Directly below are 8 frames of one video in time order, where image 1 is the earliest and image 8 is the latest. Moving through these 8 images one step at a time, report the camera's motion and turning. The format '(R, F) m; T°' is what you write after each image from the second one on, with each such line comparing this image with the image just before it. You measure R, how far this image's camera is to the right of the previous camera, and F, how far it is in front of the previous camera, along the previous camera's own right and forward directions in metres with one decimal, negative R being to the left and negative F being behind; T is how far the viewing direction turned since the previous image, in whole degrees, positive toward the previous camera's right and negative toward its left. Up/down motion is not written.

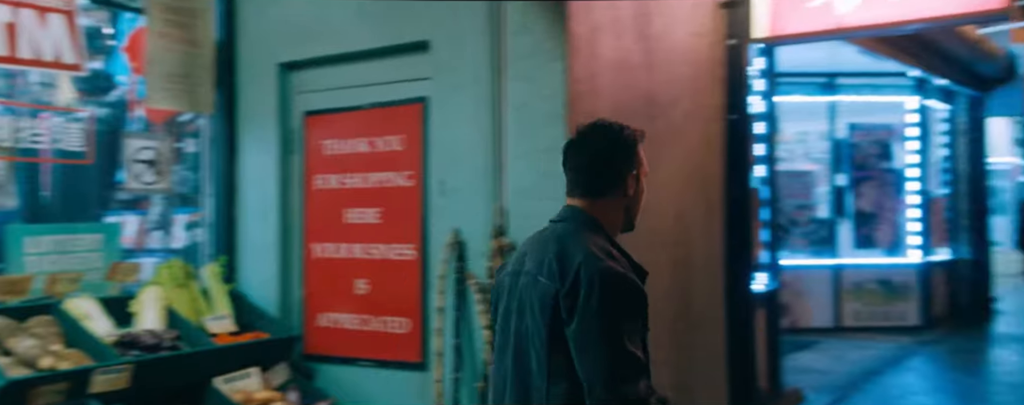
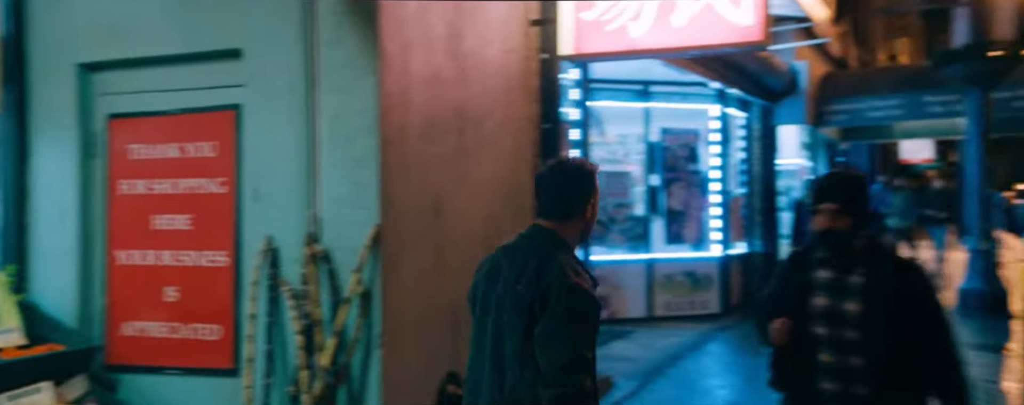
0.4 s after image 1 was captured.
(+0.2, -0.1) m; +10°
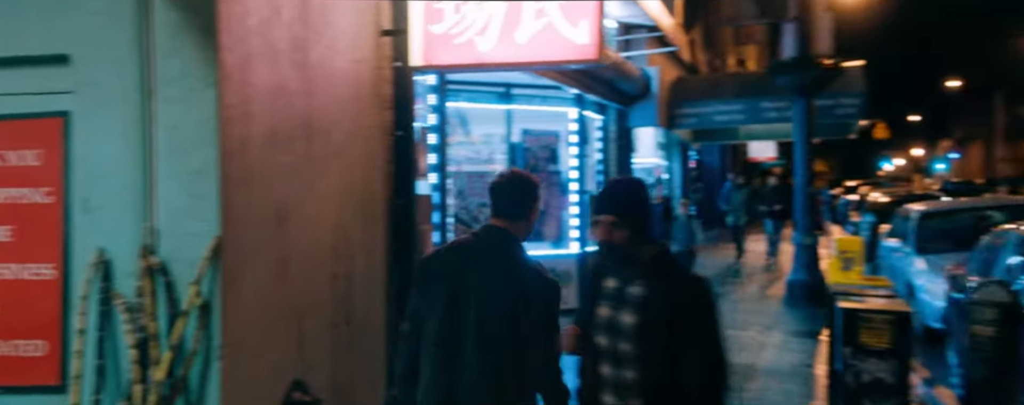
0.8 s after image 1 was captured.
(+0.1, -0.1) m; +9°
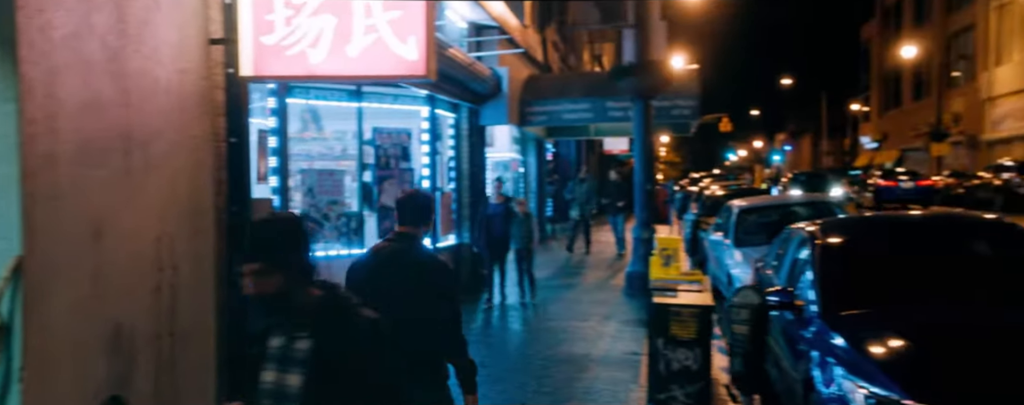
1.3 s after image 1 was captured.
(+0.2, -0.2) m; +9°
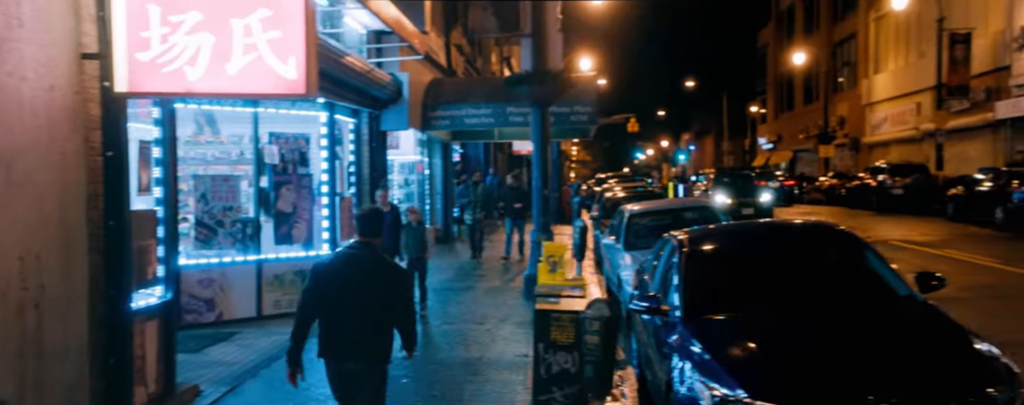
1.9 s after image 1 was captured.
(+0.2, -0.2) m; +6°
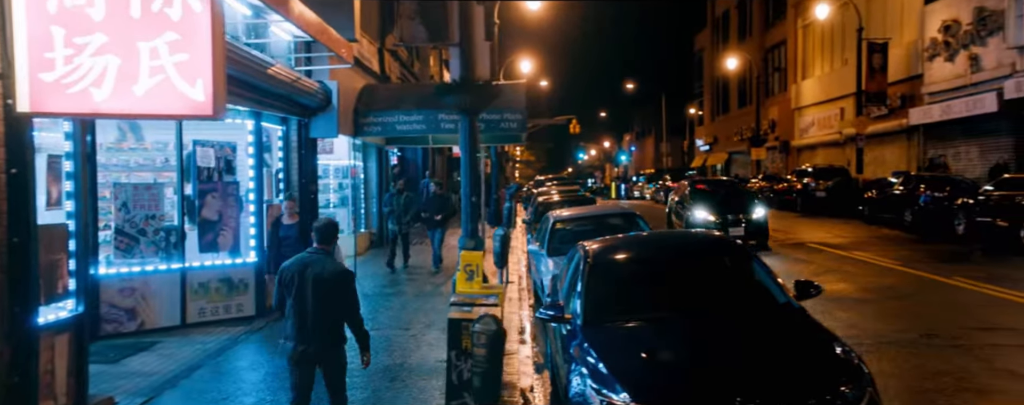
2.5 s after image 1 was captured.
(+0.2, -0.2) m; +4°
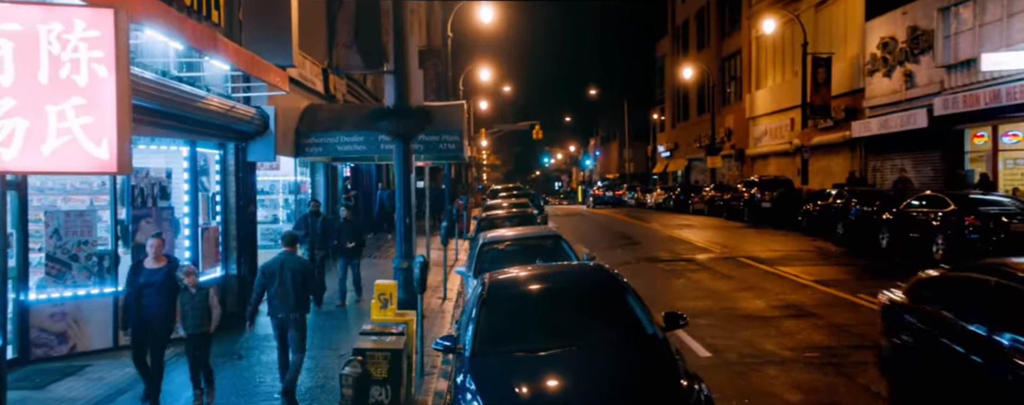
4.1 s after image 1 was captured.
(+0.5, -0.5) m; +2°
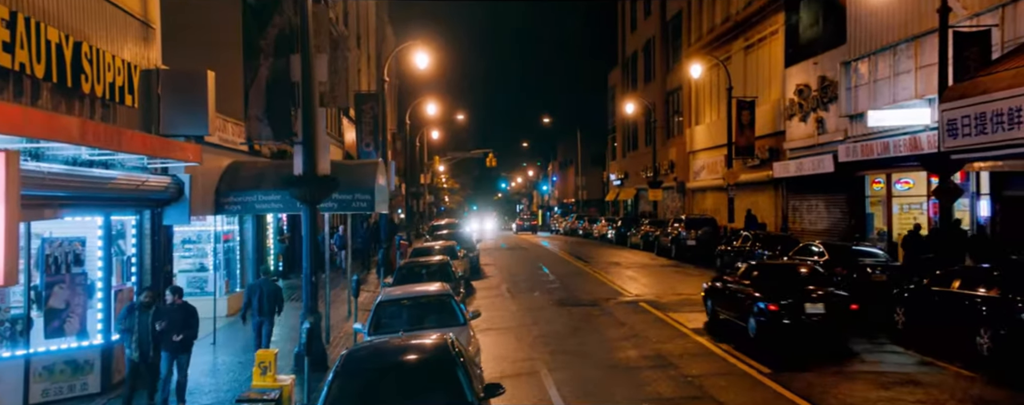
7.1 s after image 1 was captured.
(+1.0, -1.2) m; +3°
